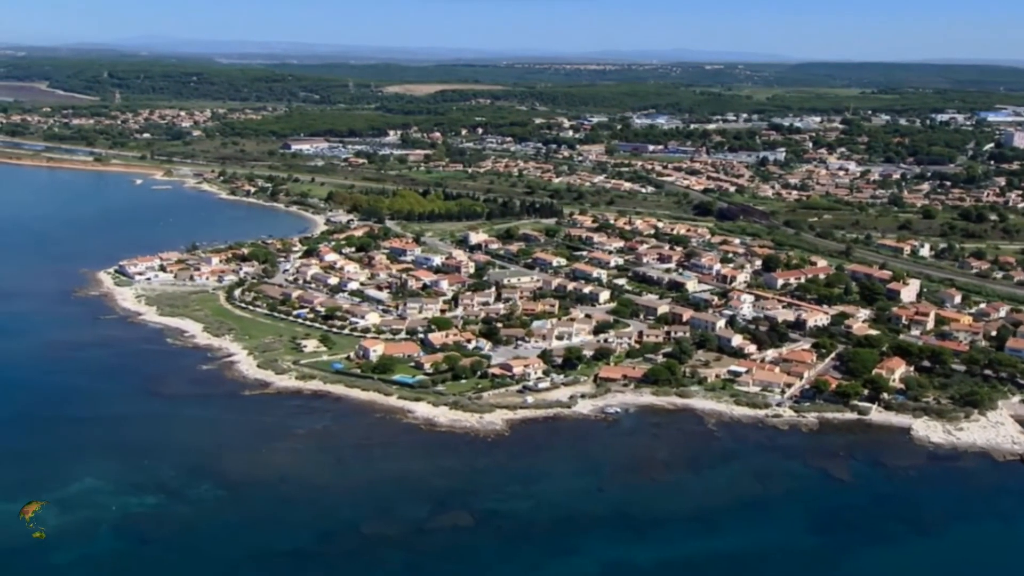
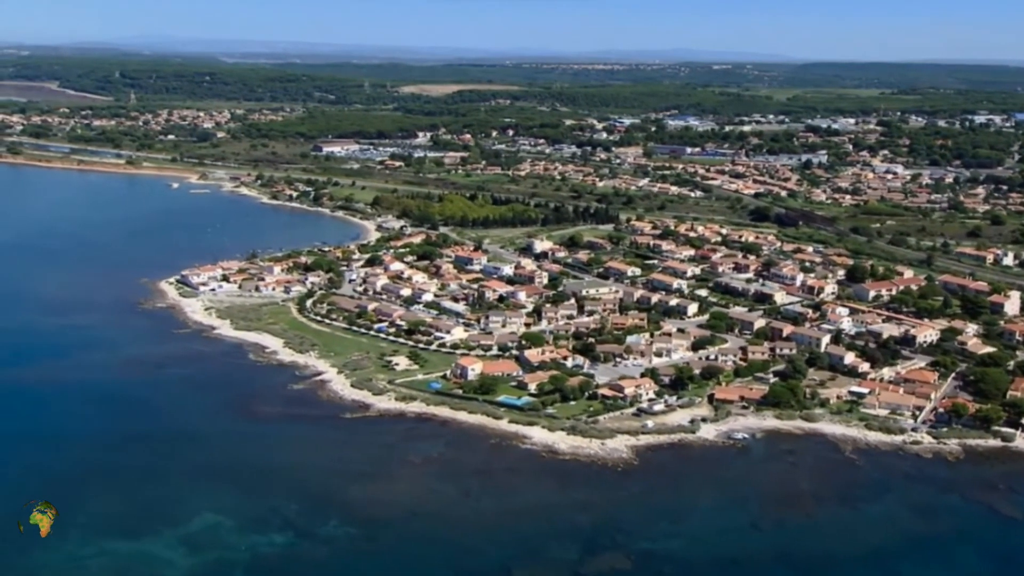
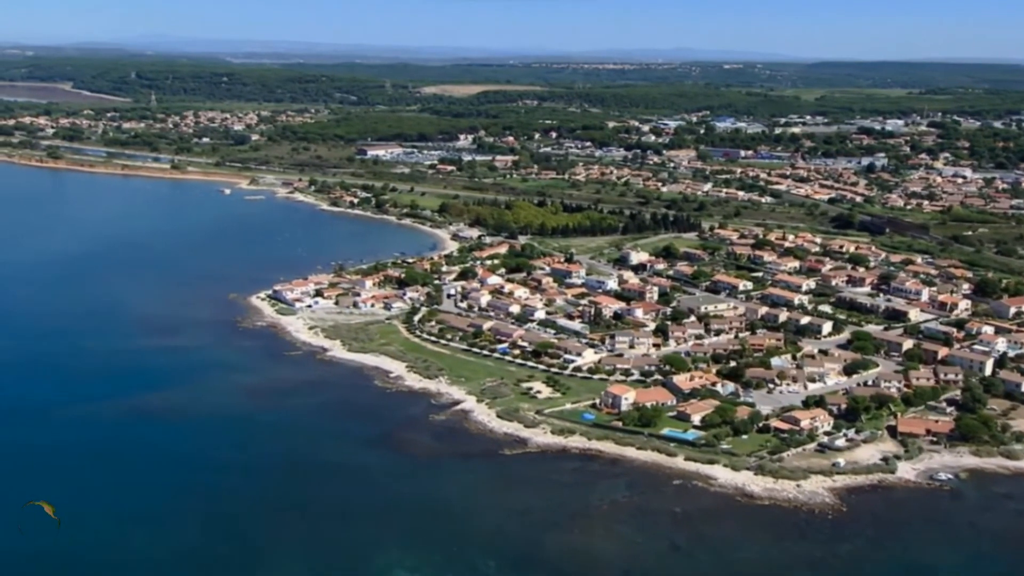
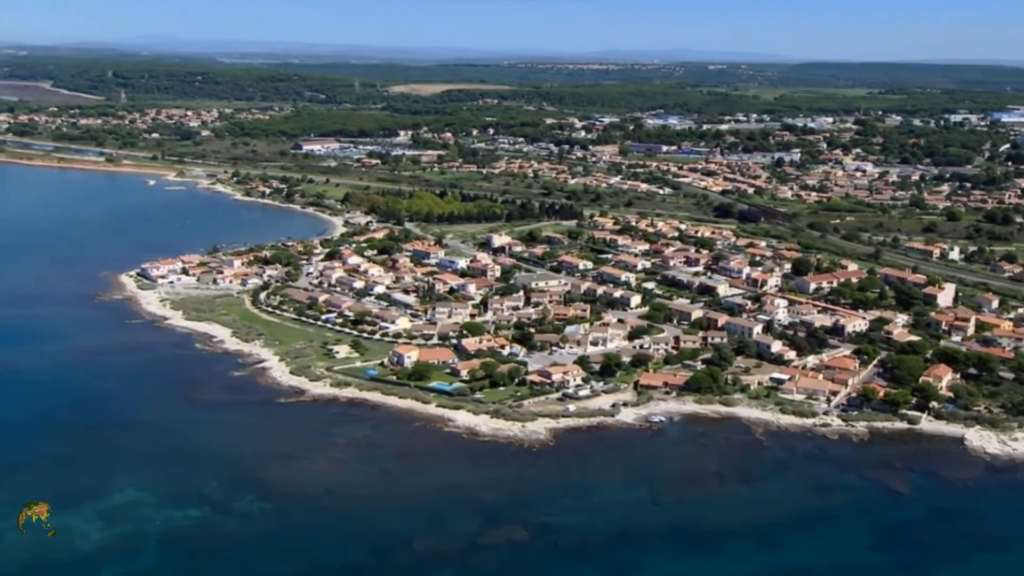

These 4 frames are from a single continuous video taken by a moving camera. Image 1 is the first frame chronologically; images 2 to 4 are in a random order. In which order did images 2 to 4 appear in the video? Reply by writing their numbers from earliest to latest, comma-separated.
4, 2, 3
